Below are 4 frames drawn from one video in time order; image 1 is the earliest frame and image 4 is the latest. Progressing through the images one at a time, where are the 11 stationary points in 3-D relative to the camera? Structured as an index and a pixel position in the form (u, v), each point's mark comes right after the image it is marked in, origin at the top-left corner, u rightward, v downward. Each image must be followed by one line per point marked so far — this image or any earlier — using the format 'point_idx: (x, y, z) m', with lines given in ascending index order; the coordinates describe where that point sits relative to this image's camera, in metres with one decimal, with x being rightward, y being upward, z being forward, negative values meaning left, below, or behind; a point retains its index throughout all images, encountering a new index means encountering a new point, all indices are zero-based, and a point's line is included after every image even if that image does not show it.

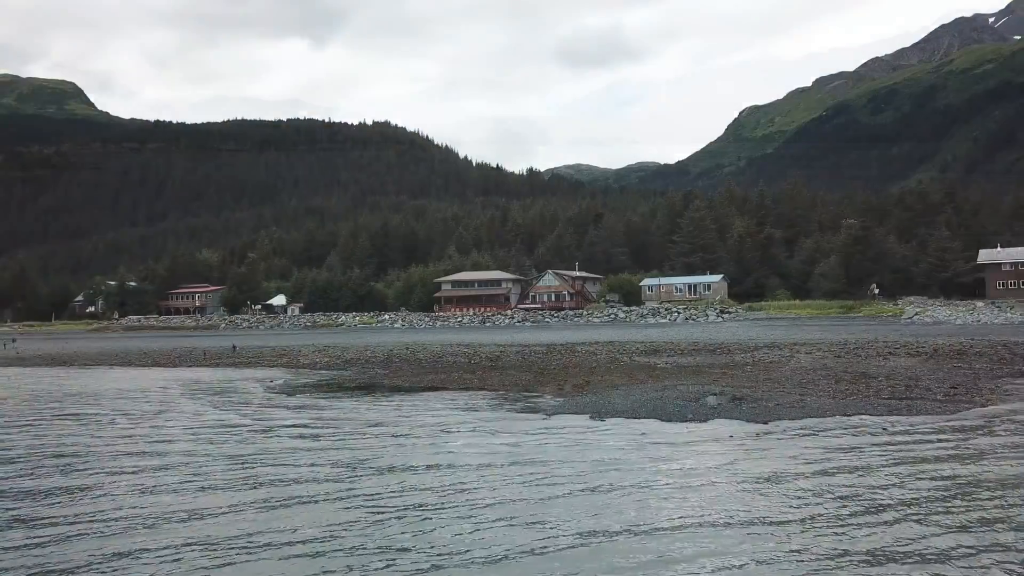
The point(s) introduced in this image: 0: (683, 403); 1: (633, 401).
0: (+3.1, -2.1, +15.4) m
1: (+2.3, -2.2, +15.8) m
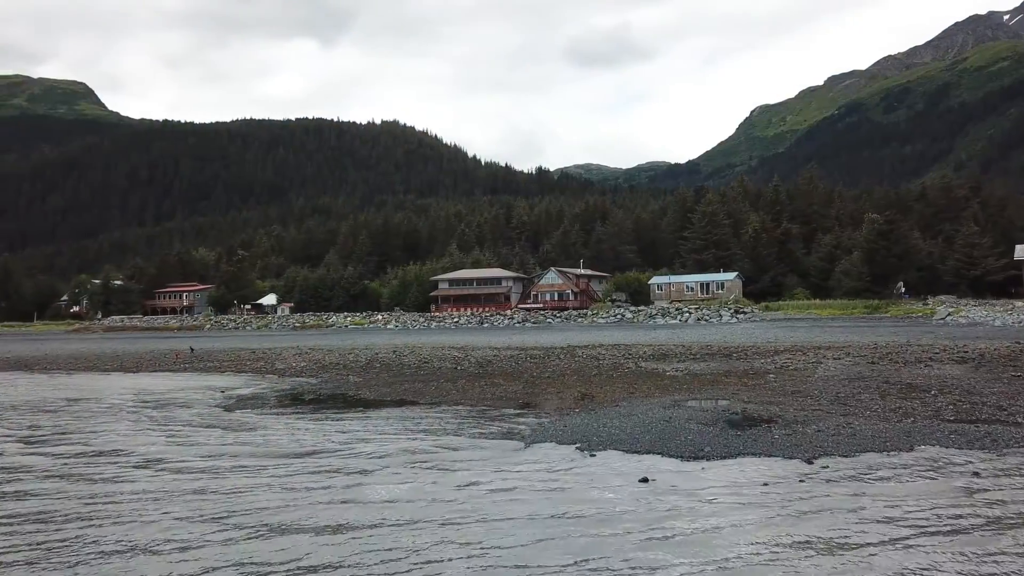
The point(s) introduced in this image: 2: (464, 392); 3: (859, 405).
0: (+2.7, -2.0, +12.2) m
1: (+1.9, -2.1, +12.6) m
2: (-1.1, -2.4, +19.7) m
3: (+6.1, -2.0, +14.7) m
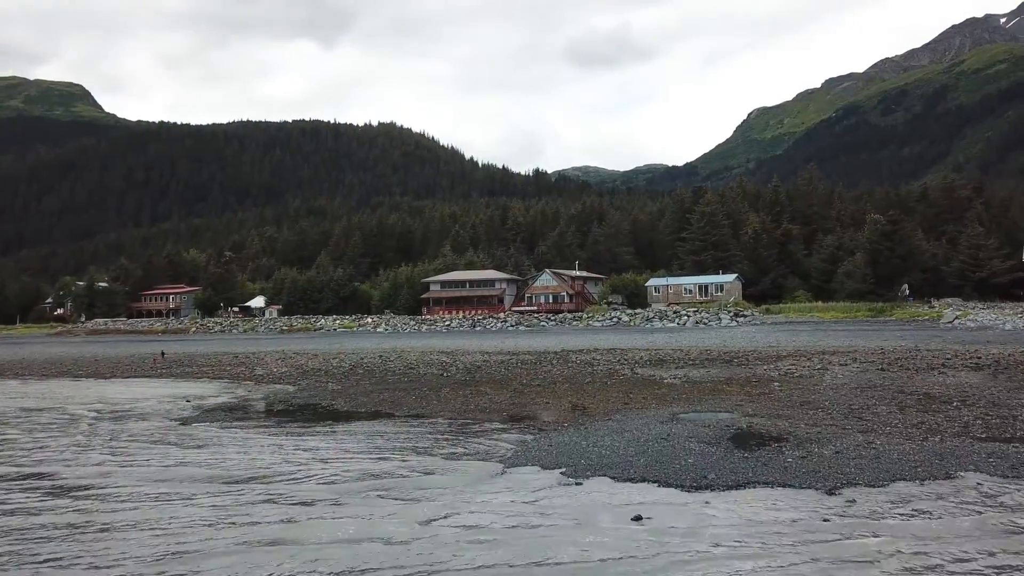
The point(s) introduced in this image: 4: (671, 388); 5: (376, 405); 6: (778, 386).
0: (+2.4, -2.1, +10.8) m
1: (+1.6, -2.1, +11.2) m
2: (-1.4, -2.5, +18.3) m
3: (+5.8, -2.1, +13.3) m
4: (+3.7, -2.4, +20.0) m
5: (-2.9, -2.5, +18.2) m
6: (+6.3, -2.3, +19.9) m
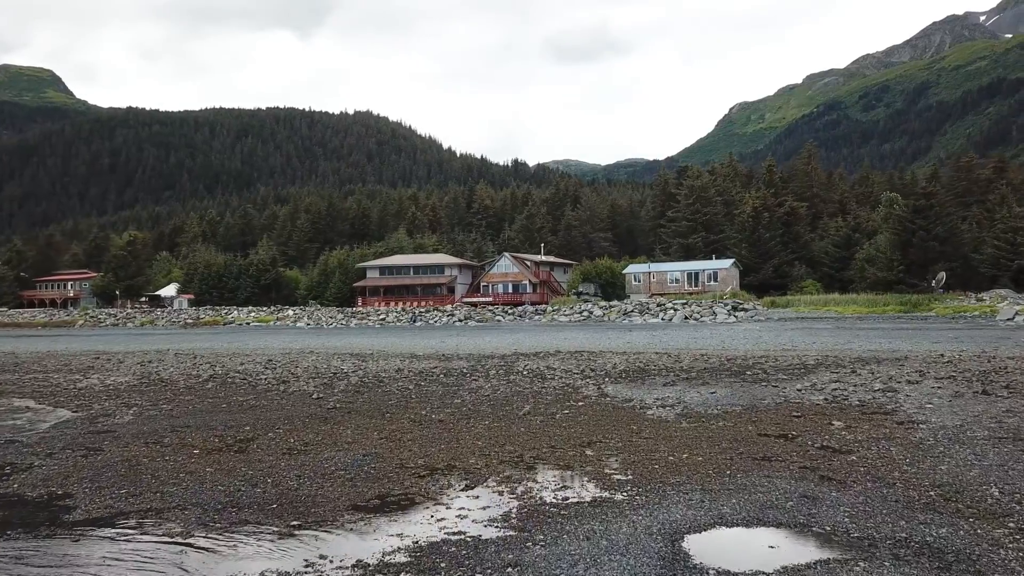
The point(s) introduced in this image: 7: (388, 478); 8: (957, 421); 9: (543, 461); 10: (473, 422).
0: (+0.8, -1.7, +2.2) m
1: (0.0, -1.7, +2.6) m
2: (-3.1, -2.0, +9.7) m
3: (+4.2, -1.7, +4.9) m
4: (+2.0, -2.0, +11.5) m
5: (-4.6, -2.1, +9.5) m
6: (+4.5, -1.9, +11.5) m
7: (-1.4, -2.0, +9.0) m
8: (+6.4, -1.9, +12.1) m
9: (+0.4, -2.0, +9.6) m
10: (-0.5, -2.0, +13.1) m
